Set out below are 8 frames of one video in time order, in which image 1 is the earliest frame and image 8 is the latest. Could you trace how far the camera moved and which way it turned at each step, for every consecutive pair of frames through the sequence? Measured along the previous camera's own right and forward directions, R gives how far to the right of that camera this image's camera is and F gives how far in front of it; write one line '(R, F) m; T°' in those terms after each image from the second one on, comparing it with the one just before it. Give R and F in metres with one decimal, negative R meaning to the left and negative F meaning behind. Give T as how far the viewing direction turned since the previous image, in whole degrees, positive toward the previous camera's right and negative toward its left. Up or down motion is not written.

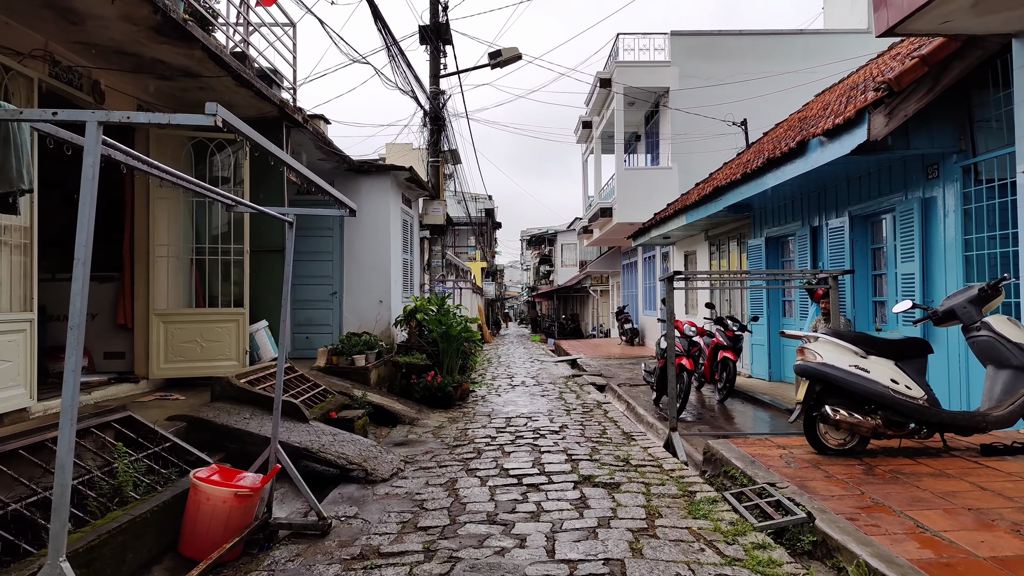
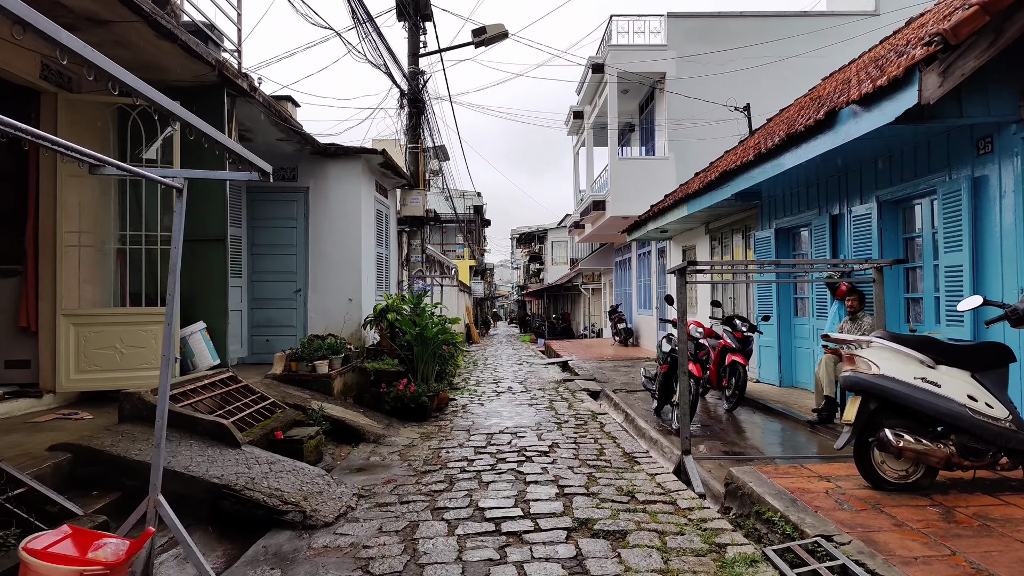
(+0.1, +0.8) m; +1°
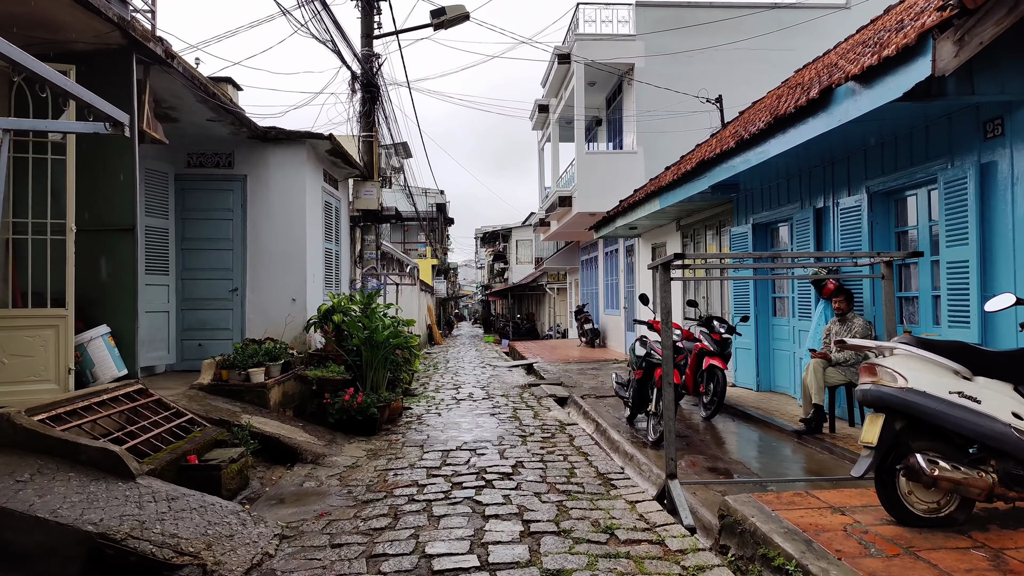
(0.0, +0.6) m; +3°
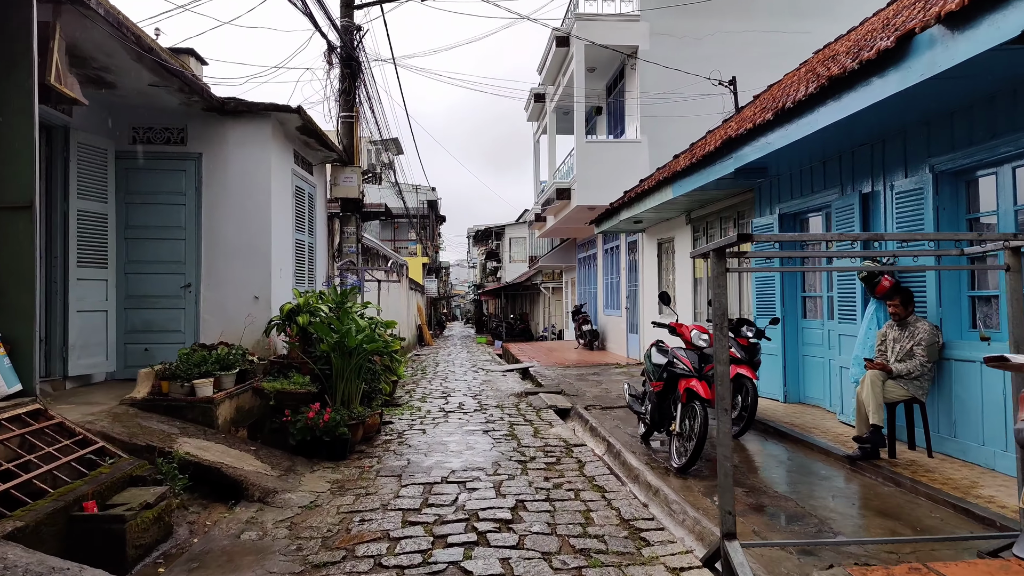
(0.0, +0.9) m; +1°
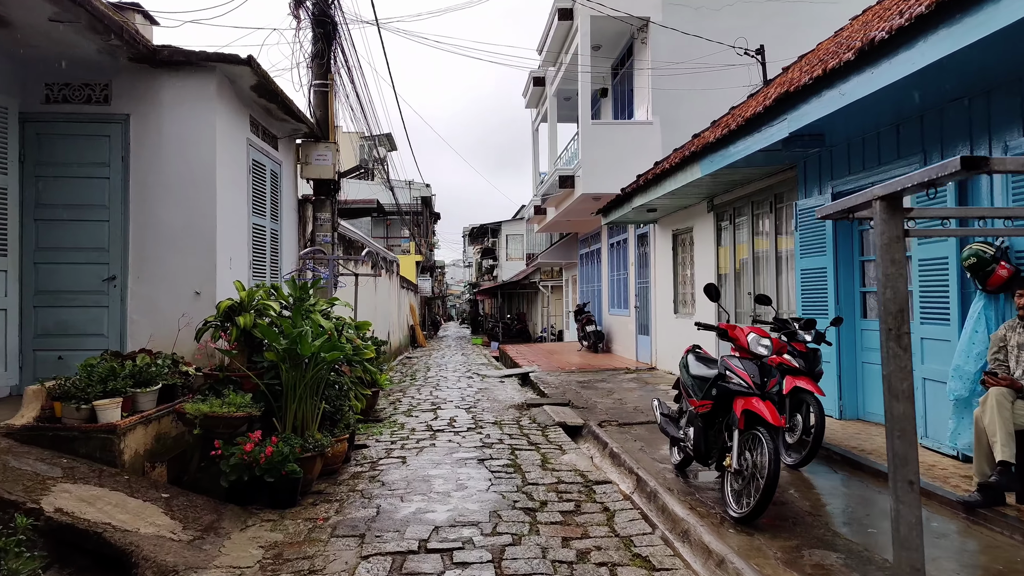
(0.0, +1.1) m; 0°
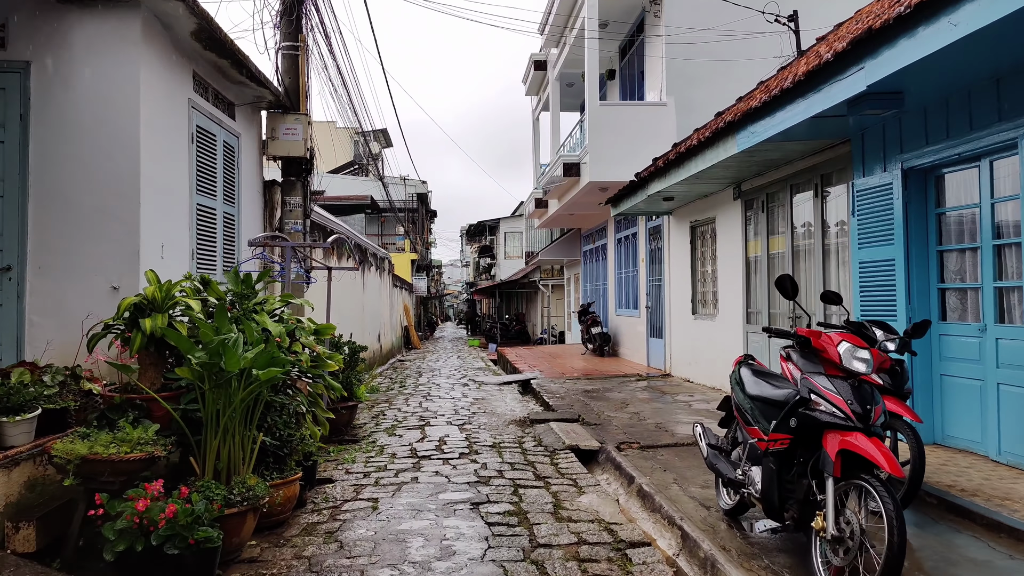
(0.0, +1.0) m; 0°
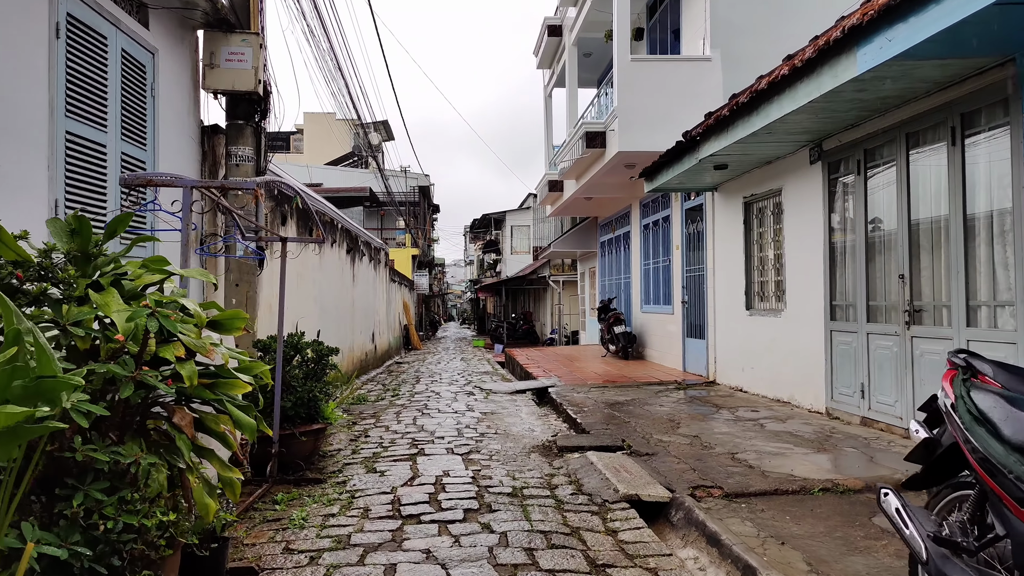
(-0.1, +1.6) m; 0°
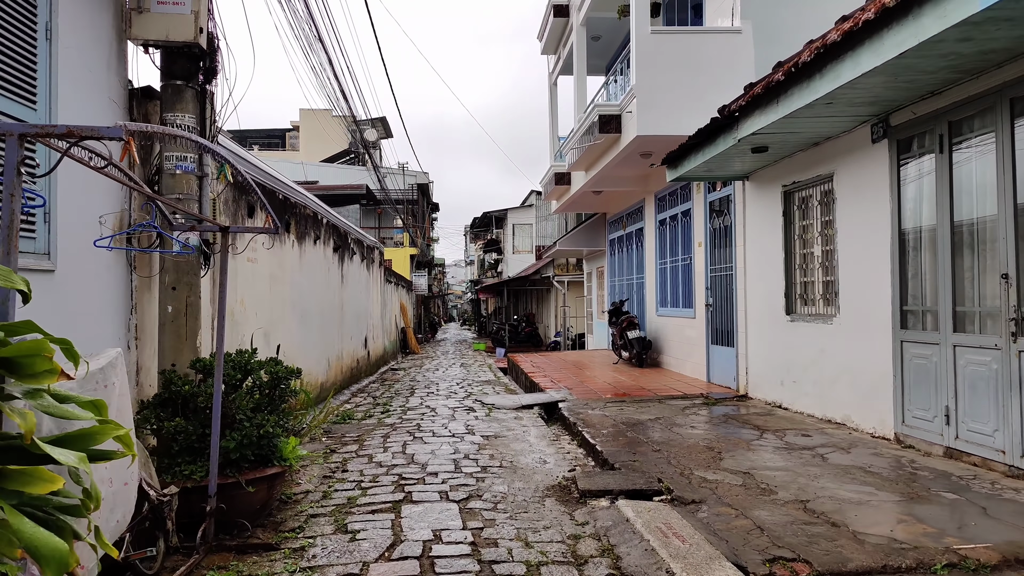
(0.0, +0.9) m; 0°
